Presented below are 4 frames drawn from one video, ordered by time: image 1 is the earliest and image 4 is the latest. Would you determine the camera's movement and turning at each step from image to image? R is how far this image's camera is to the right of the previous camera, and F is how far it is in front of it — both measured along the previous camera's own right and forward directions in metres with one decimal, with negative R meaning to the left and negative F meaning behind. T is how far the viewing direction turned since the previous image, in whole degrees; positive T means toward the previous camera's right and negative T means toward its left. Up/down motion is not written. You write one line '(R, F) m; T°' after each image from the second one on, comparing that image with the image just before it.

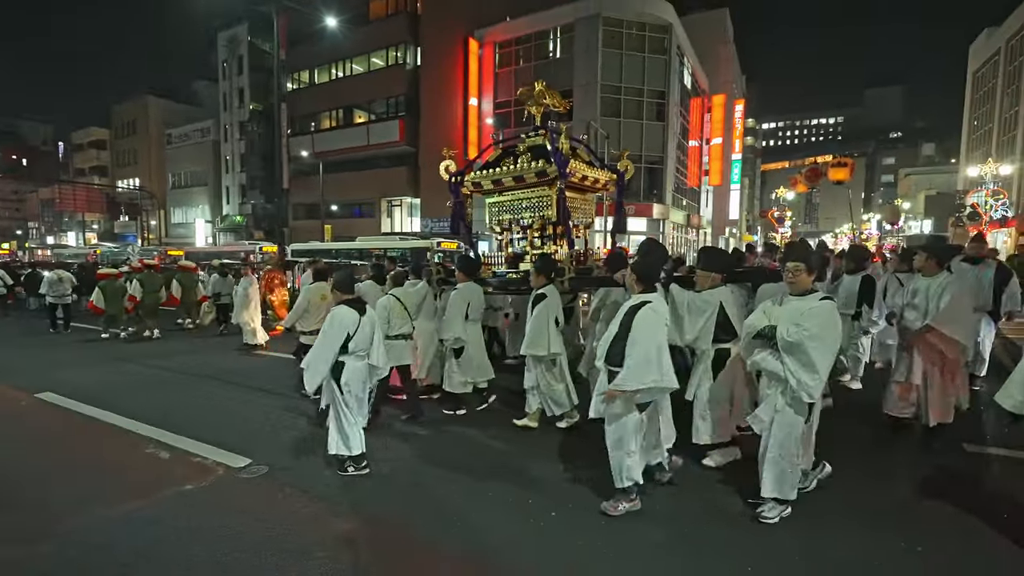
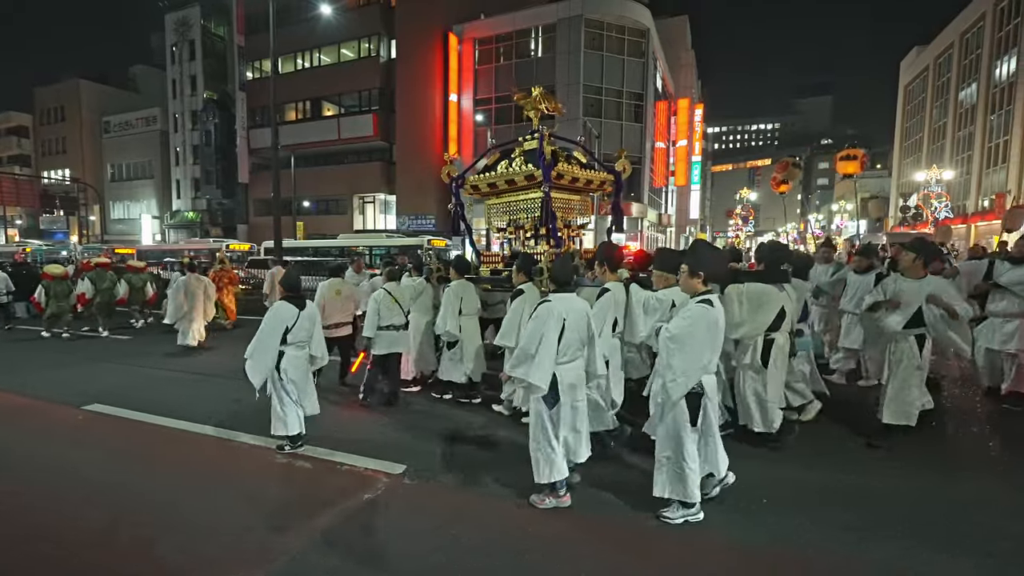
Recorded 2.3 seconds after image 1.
(-1.1, 0.0) m; +7°
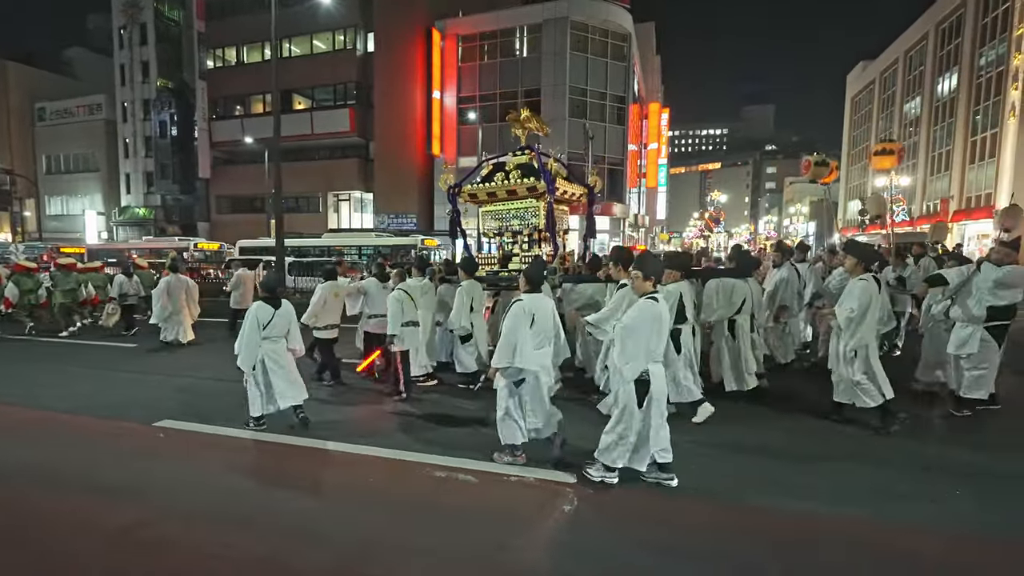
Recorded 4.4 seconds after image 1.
(-1.0, +0.1) m; +6°
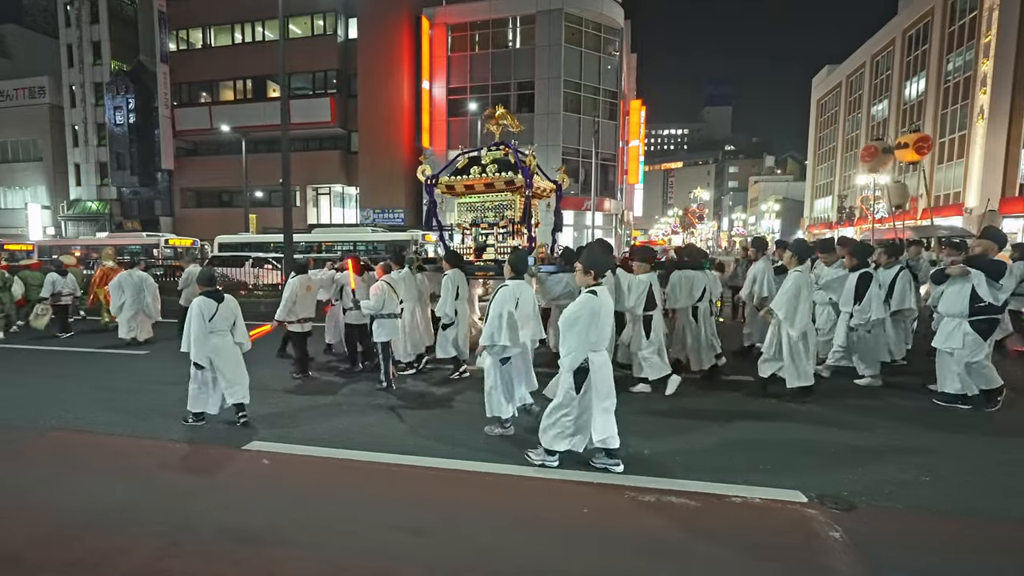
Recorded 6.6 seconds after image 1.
(-1.0, +0.3) m; +5°
